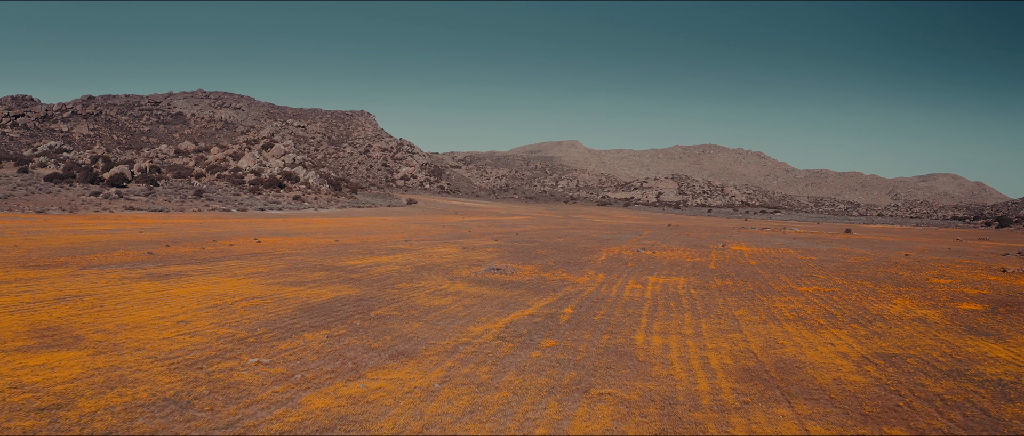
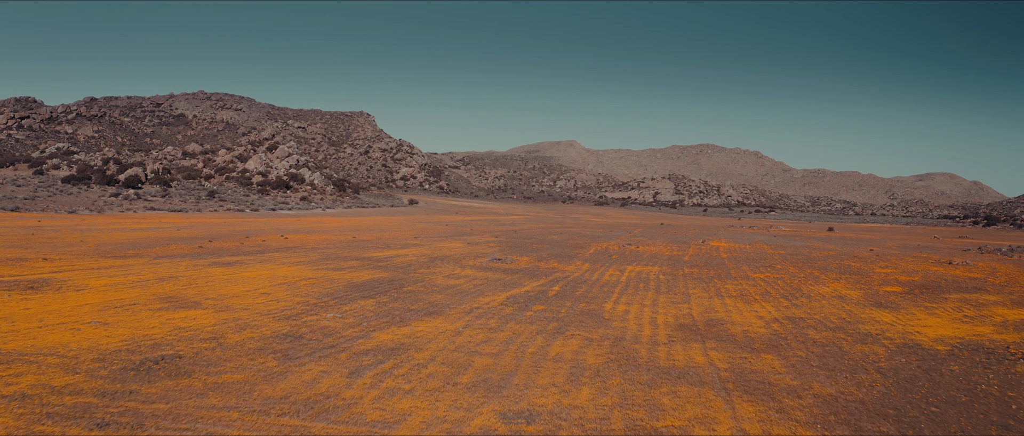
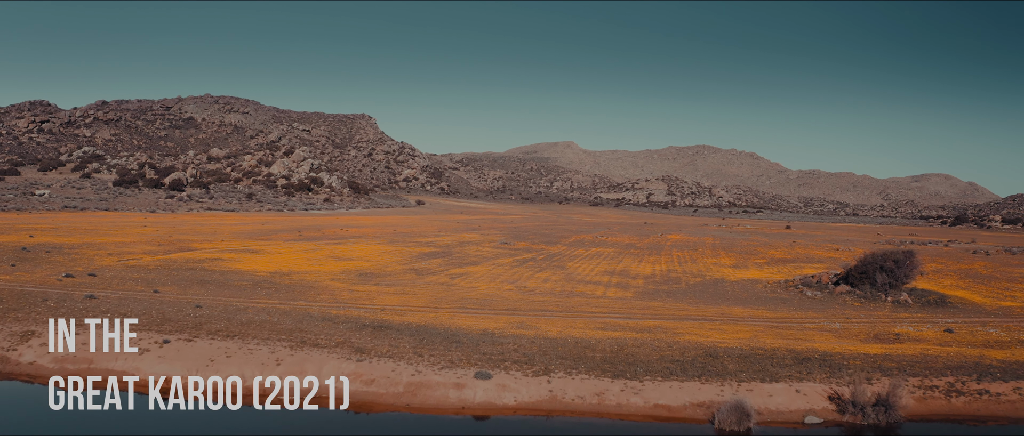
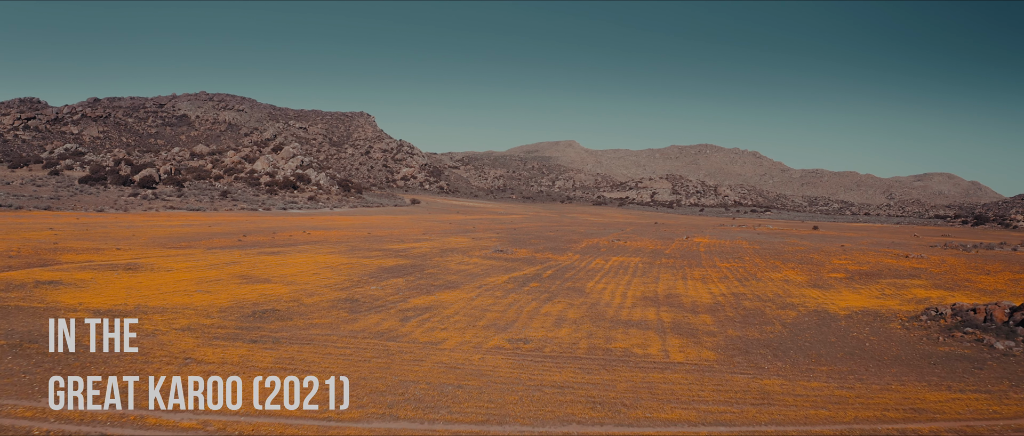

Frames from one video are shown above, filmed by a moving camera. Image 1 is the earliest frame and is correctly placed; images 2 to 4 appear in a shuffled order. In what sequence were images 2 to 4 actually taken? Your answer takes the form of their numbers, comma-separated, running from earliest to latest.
2, 4, 3
